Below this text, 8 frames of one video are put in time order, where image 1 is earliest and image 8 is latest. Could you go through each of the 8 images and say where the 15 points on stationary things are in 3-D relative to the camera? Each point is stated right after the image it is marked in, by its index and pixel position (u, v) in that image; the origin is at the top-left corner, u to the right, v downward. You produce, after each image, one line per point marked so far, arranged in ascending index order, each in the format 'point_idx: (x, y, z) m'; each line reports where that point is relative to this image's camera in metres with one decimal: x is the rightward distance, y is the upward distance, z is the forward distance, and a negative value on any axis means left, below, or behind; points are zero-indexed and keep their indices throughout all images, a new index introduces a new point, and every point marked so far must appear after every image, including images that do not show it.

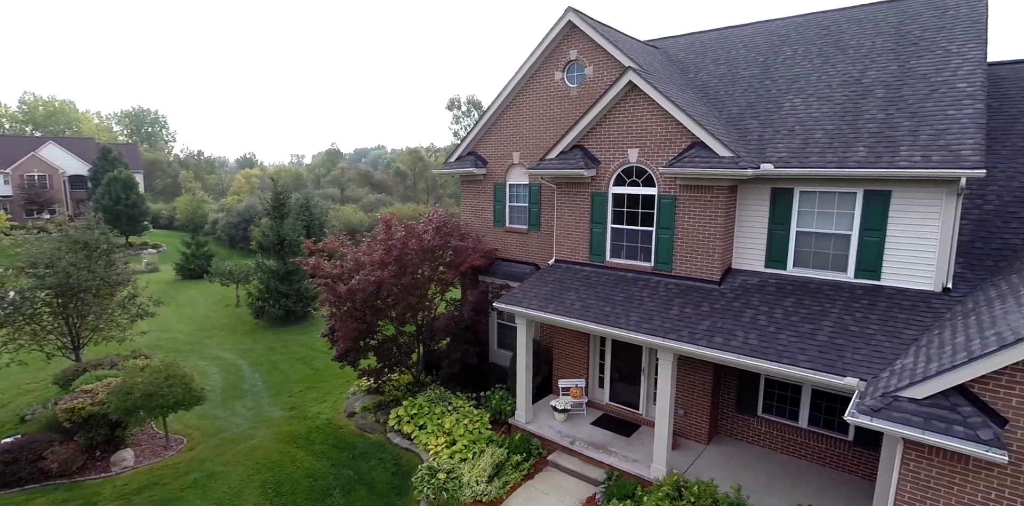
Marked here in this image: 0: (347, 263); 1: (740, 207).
0: (-4.4, -0.2, +13.8) m
1: (+4.9, +1.0, +11.1) m
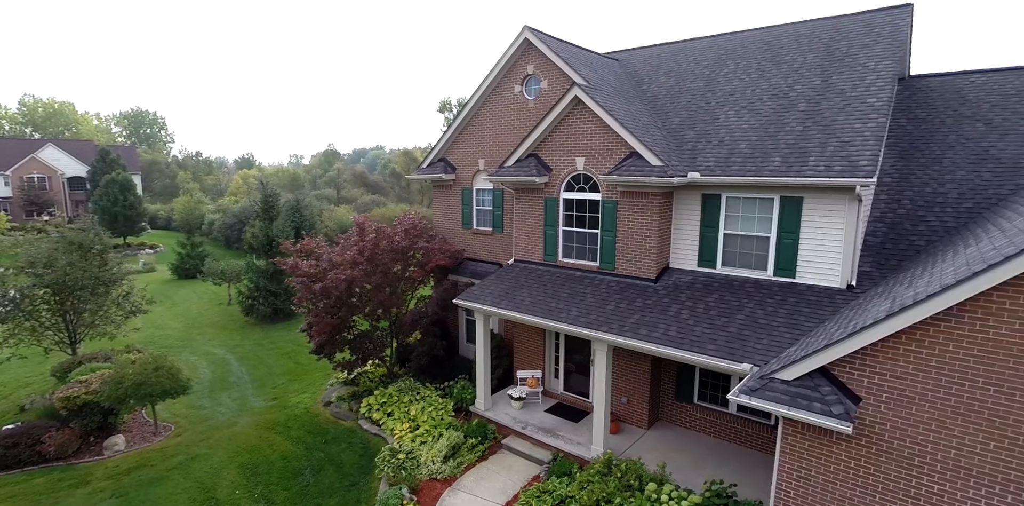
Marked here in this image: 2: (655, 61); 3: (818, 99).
0: (-5.4, -0.2, +14.9) m
1: (+3.8, +1.0, +12.2) m
2: (+4.5, +6.1, +16.6) m
3: (+6.9, +3.5, +11.8) m
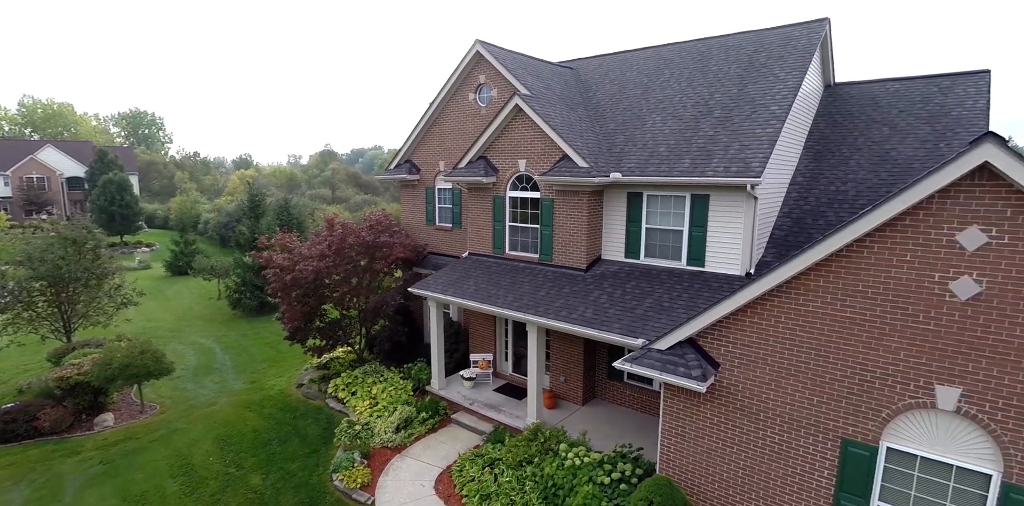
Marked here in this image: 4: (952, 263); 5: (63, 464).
0: (-6.8, -0.1, +16.3) m
1: (+2.4, +1.2, +13.5) m
2: (+3.2, +6.3, +17.9) m
3: (+5.5, +3.7, +13.1) m
4: (+5.5, -0.1, +6.5) m
5: (-11.4, -5.3, +13.3) m
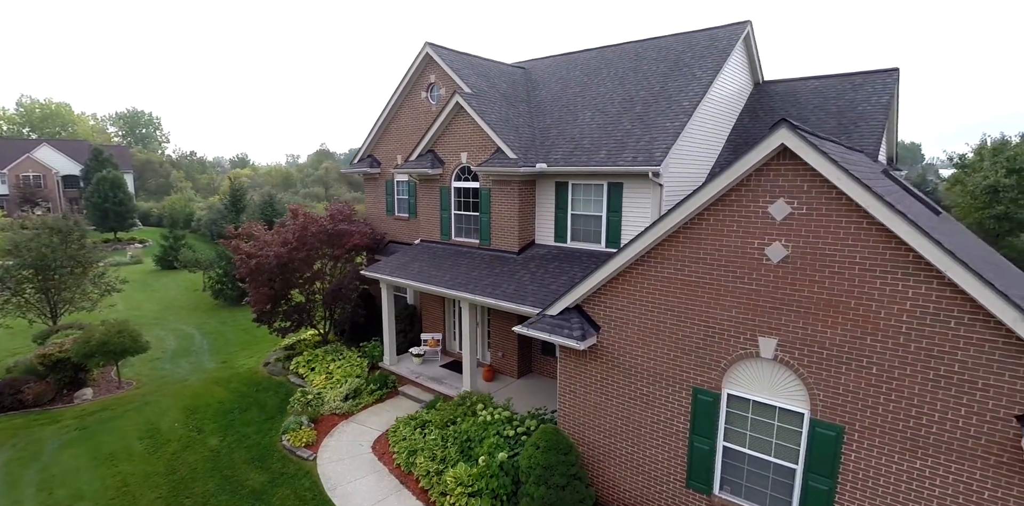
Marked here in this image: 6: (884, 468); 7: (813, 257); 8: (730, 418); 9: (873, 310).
0: (-8.5, +0.4, +17.6) m
1: (+0.7, +1.6, +14.7) m
2: (+1.5, +6.8, +19.2) m
3: (+3.8, +4.1, +14.4) m
4: (+3.8, +0.3, +7.7) m
5: (-13.1, -4.9, +14.6) m
6: (+5.1, -3.0, +7.1) m
7: (+4.2, 0.0, +7.3) m
8: (+3.6, -2.7, +8.5) m
9: (+4.8, -0.7, +7.0) m
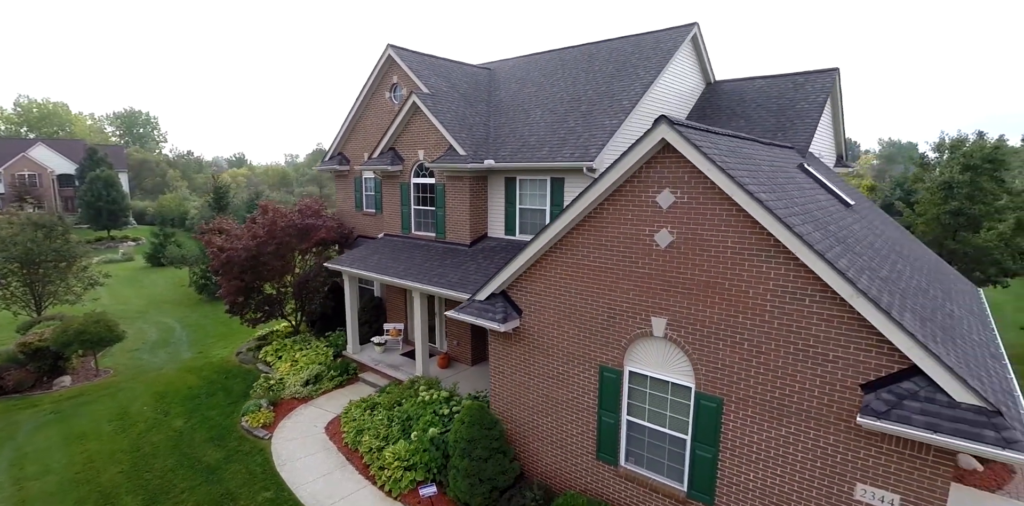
0: (-9.9, +0.6, +18.3) m
1: (-0.7, +1.8, +15.5) m
2: (+0.1, +7.0, +19.9) m
3: (+2.4, +4.3, +15.1) m
4: (+2.3, +0.6, +8.4) m
5: (-14.5, -4.7, +15.4) m
6: (+3.7, -2.7, +7.8) m
7: (+2.8, +0.2, +8.0) m
8: (+2.1, -2.5, +9.2) m
9: (+3.4, -0.5, +7.7) m
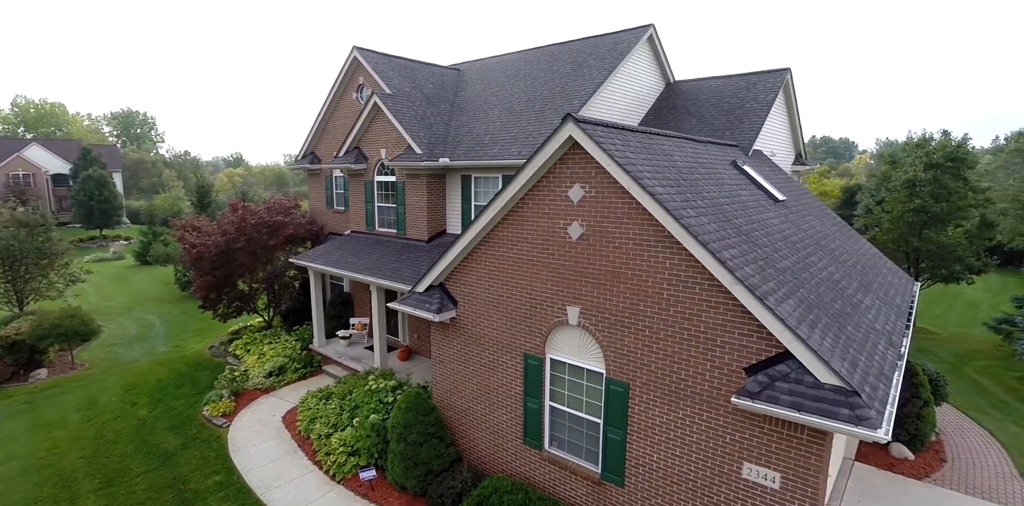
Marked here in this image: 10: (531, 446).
0: (-11.2, +0.7, +18.8) m
1: (-2.0, +1.9, +15.9) m
2: (-1.2, +7.1, +20.3) m
3: (+1.1, +4.5, +15.5) m
4: (+1.0, +0.7, +8.8) m
5: (-15.8, -4.6, +15.9) m
6: (+2.3, -2.6, +8.3) m
7: (+1.4, +0.3, +8.5) m
8: (+0.8, -2.3, +9.7) m
9: (+2.0, -0.4, +8.1) m
10: (+0.4, -3.7, +10.0) m
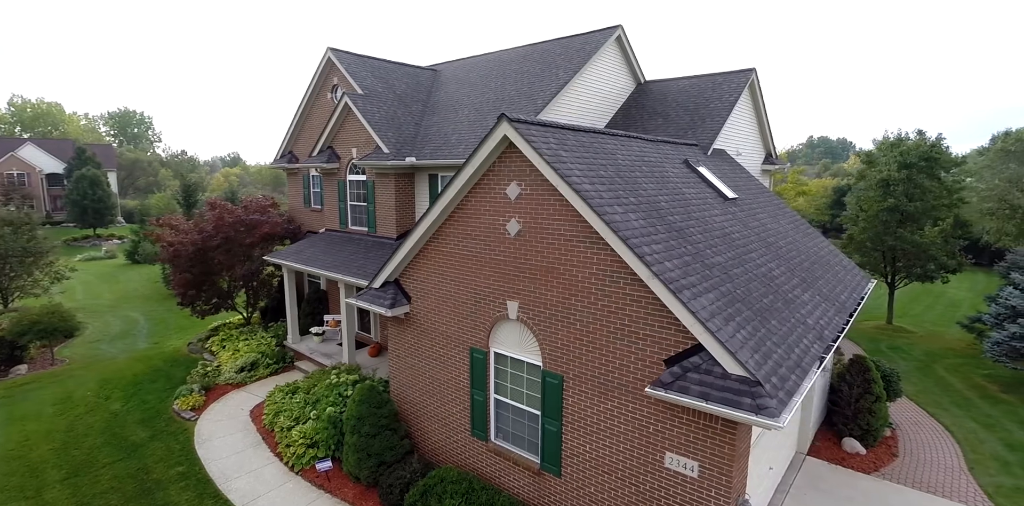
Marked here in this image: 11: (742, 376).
0: (-12.1, +0.8, +19.2) m
1: (-3.0, +2.0, +16.2) m
2: (-2.2, +7.2, +20.6) m
3: (+0.1, +4.5, +15.7) m
4: (-0.1, +0.7, +9.1) m
5: (-16.8, -4.5, +16.3) m
6: (+1.3, -2.5, +8.5) m
7: (+0.4, +0.4, +8.7) m
8: (-0.3, -2.3, +9.9) m
9: (+1.0, -0.3, +8.3) m
10: (-0.7, -3.6, +10.3) m
11: (+2.9, -1.6, +6.7) m
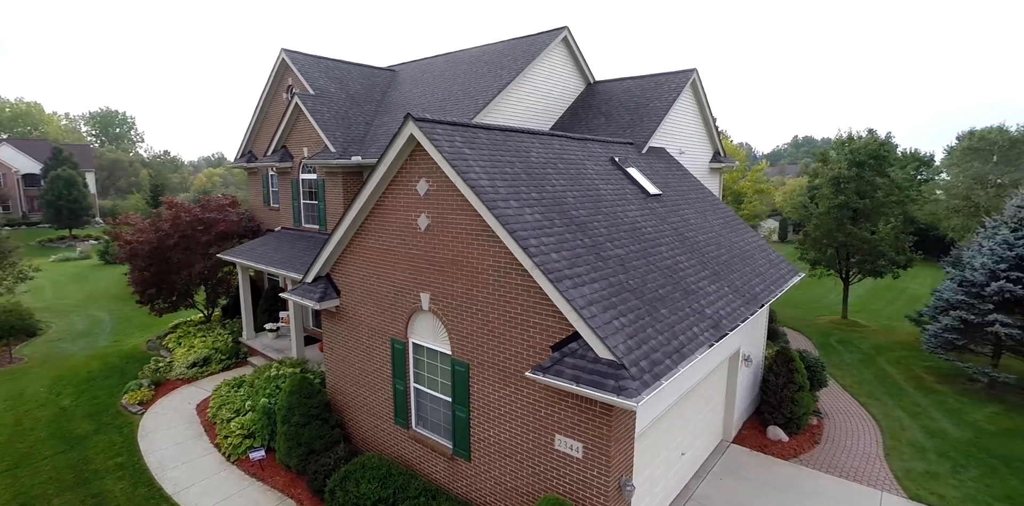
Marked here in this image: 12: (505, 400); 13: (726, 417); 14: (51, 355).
0: (-13.9, +0.9, +19.4) m
1: (-4.7, +2.1, +16.6) m
2: (-3.9, +7.3, +21.0) m
3: (-1.6, +4.6, +16.1) m
4: (-1.7, +0.9, +9.5) m
5: (-18.5, -4.5, +16.5) m
6: (-0.3, -2.4, +8.9) m
7: (-1.2, +0.5, +9.1) m
8: (-1.9, -2.2, +10.3) m
9: (-0.6, -0.2, +8.7) m
10: (-2.3, -3.5, +10.7) m
11: (+1.4, -1.5, +7.1) m
12: (-0.1, -2.5, +8.8) m
13: (+5.4, -4.1, +13.2) m
14: (-17.4, -3.8, +19.8) m
